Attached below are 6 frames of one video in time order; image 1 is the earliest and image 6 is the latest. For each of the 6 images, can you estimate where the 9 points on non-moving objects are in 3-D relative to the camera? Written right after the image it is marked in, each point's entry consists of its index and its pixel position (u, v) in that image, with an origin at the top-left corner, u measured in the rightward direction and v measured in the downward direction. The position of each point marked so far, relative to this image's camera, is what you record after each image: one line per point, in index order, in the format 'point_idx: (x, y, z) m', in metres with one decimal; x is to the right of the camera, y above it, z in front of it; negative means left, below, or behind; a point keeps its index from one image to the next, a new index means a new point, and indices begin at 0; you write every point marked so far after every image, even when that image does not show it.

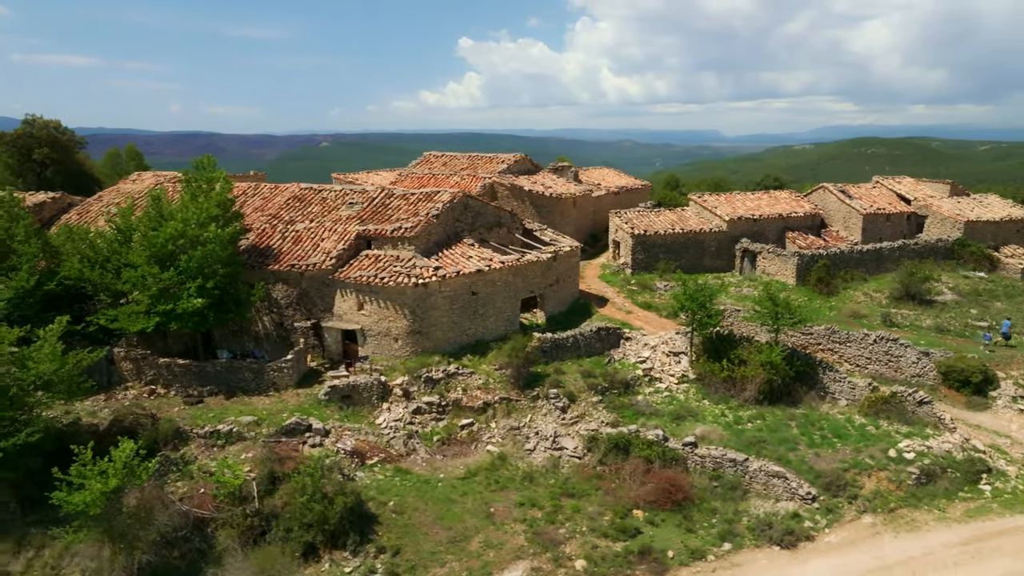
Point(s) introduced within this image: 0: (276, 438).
0: (-4.8, -3.0, +15.0) m
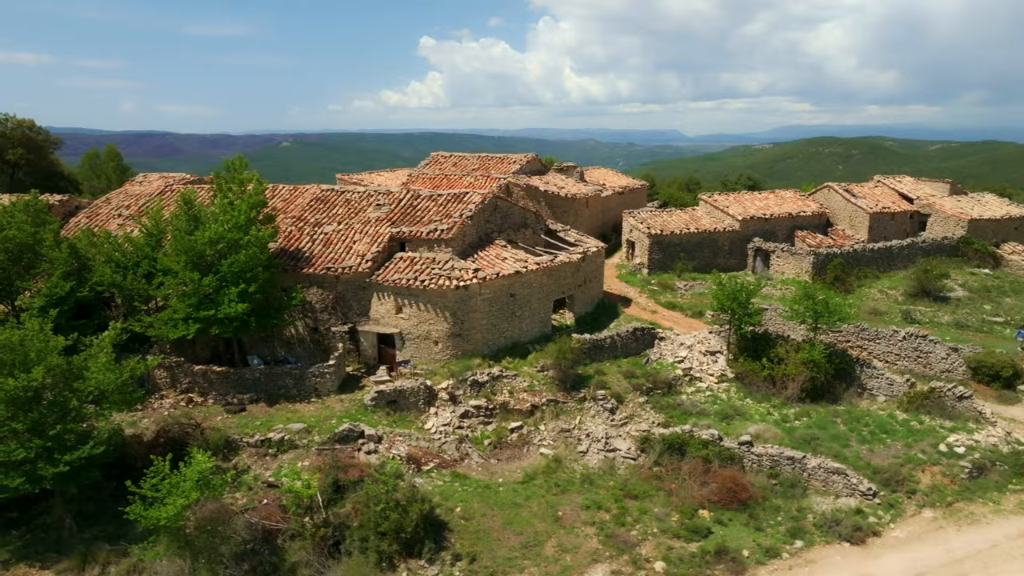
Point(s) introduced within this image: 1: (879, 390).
0: (-3.6, -3.1, +14.6) m
1: (+8.8, -2.4, +17.7) m
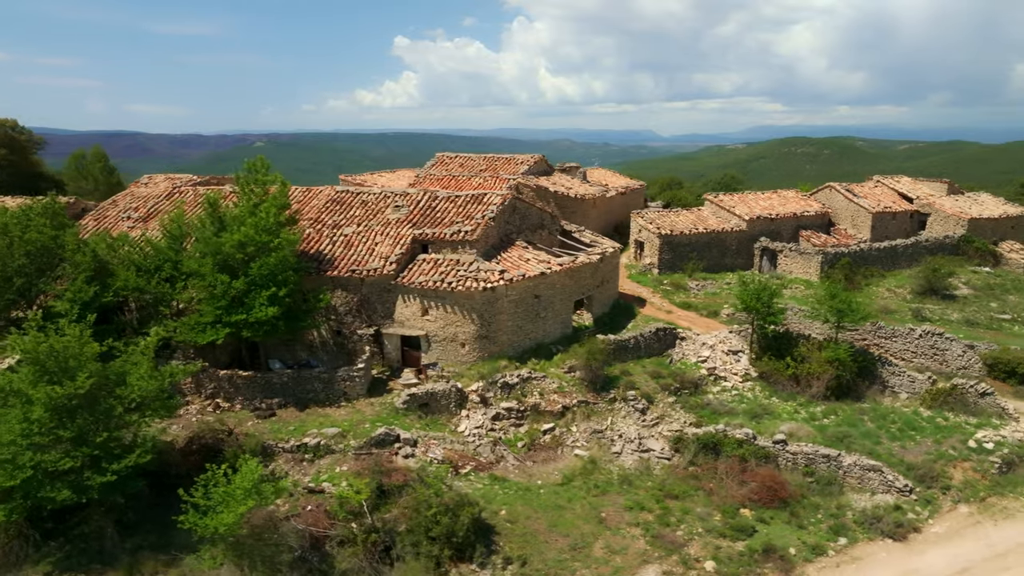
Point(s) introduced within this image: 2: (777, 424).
0: (-2.9, -3.2, +14.5) m
1: (+9.5, -2.4, +18.0) m
2: (+5.8, -3.0, +16.1) m
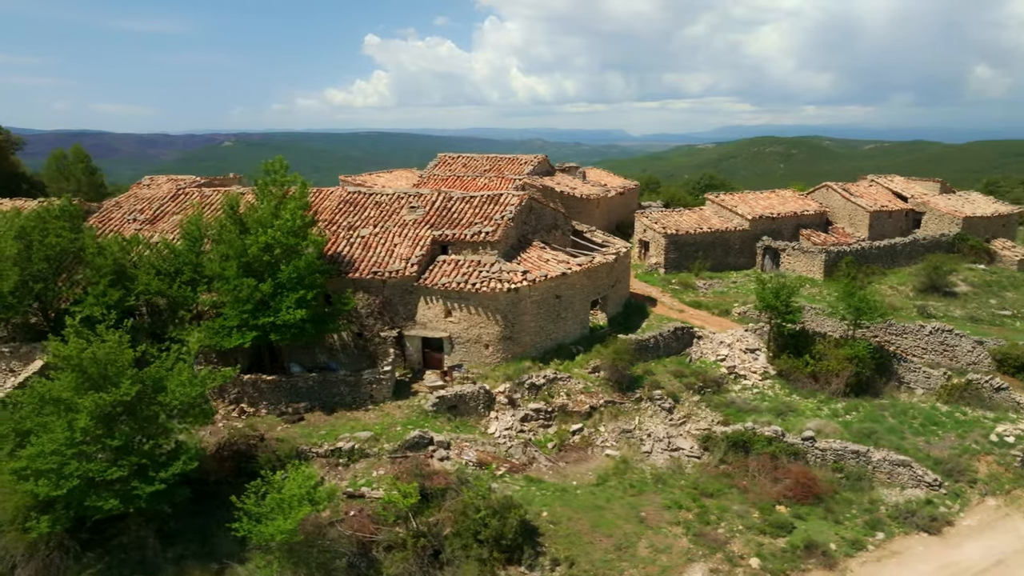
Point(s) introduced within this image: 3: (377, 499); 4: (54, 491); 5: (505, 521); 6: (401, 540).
0: (-2.2, -3.2, +14.4) m
1: (+10.0, -2.4, +18.3) m
2: (+6.4, -3.0, +16.4) m
3: (-2.4, -3.7, +13.1) m
4: (-6.5, -2.9, +10.5) m
5: (-0.1, -3.9, +12.2) m
6: (-1.8, -4.1, +12.0) m
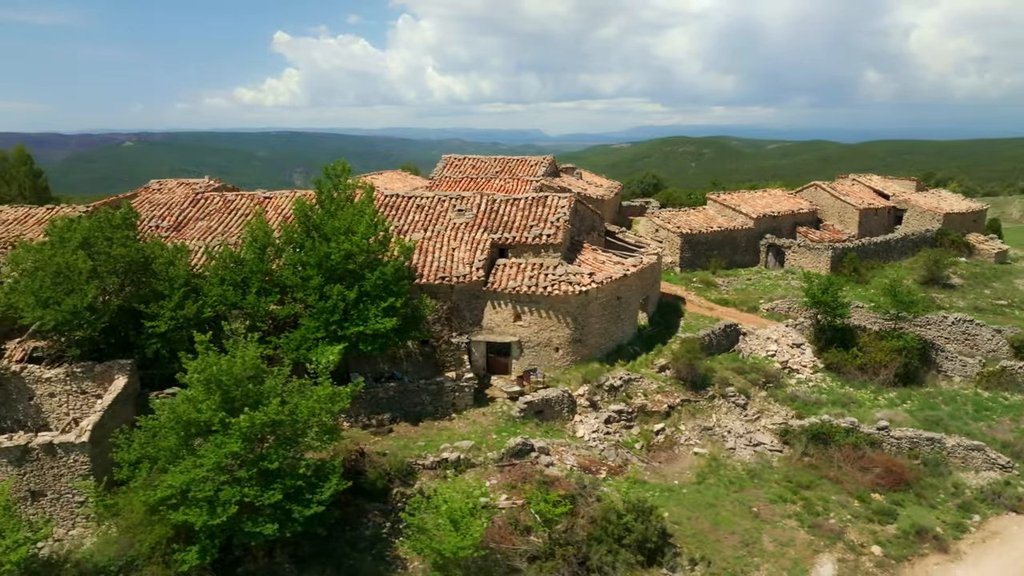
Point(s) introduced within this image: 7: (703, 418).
0: (-0.1, -3.3, +14.1) m
1: (+11.6, -2.2, +19.4) m
2: (+8.2, -2.9, +17.1) m
3: (-0.2, -3.8, +12.8) m
4: (-4.0, -3.1, +9.9) m
5: (+2.2, -3.9, +12.2) m
6: (+0.5, -4.2, +11.8) m
7: (+4.3, -3.0, +16.7) m
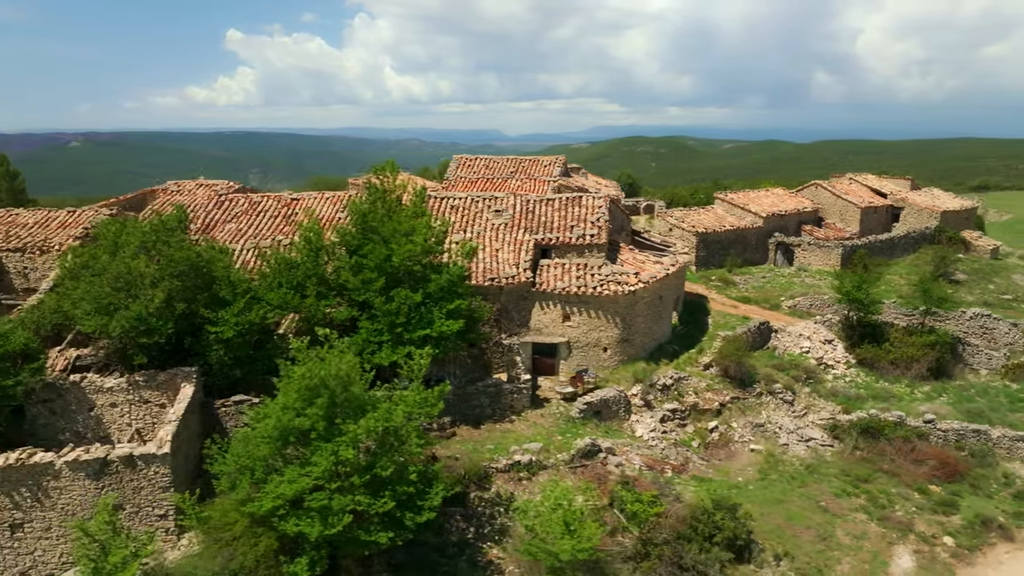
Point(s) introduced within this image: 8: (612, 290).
0: (+1.3, -3.3, +14.1) m
1: (+12.6, -2.1, +20.0) m
2: (+9.4, -2.8, +17.5) m
3: (+1.3, -3.9, +12.8) m
4: (-2.4, -3.2, +9.6) m
5: (+3.7, -3.9, +12.3) m
6: (+2.0, -4.2, +11.8) m
7: (+5.5, -2.9, +16.9) m
8: (+2.3, -0.1, +17.0) m
